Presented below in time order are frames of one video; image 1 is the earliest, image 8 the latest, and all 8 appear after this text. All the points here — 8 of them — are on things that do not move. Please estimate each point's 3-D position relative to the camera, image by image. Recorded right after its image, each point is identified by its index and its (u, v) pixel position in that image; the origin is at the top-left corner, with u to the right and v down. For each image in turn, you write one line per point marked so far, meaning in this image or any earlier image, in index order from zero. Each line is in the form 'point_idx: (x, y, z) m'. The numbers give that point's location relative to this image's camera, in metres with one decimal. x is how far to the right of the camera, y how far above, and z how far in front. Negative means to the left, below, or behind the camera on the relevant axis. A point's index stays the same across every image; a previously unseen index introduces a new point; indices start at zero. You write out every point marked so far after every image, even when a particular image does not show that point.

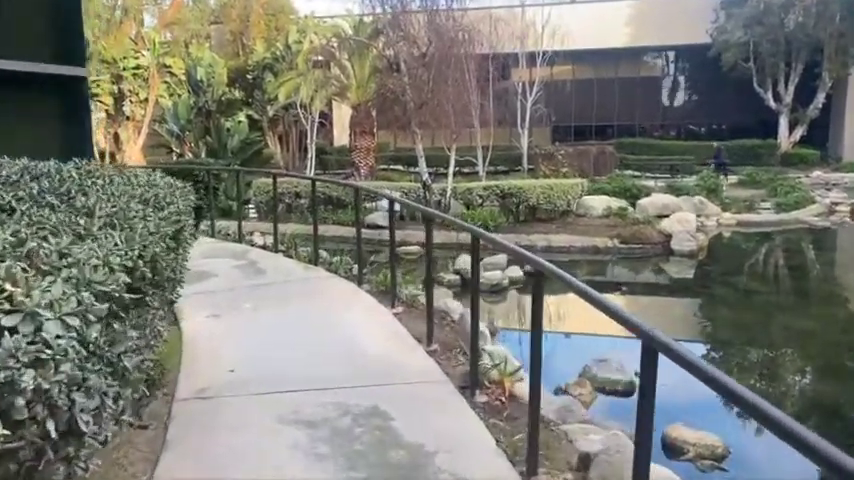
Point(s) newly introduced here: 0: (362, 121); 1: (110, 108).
0: (-1.4, +2.5, +15.4) m
1: (-6.0, +2.6, +14.8) m
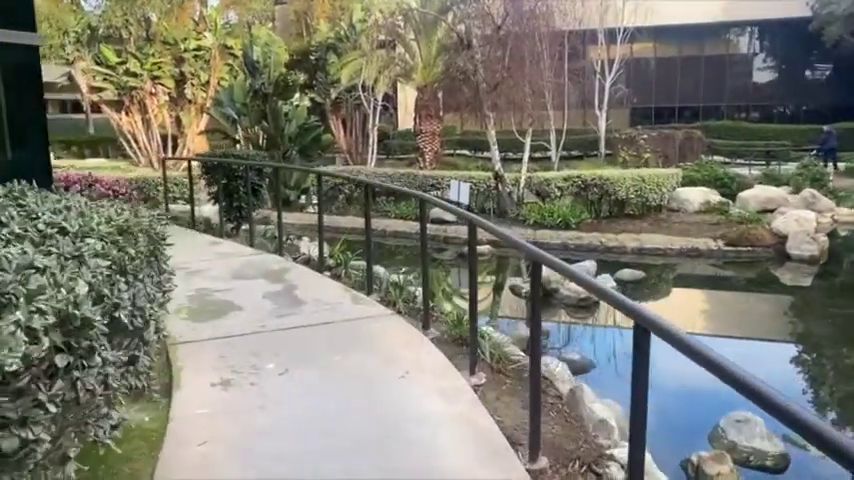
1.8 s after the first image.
0: (0.0, +2.6, +14.1) m
1: (-4.7, +2.8, +13.9) m
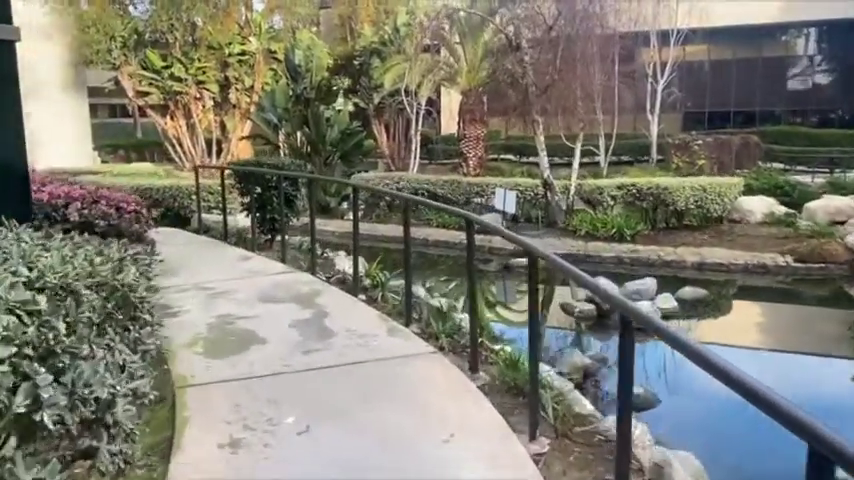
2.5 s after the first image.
0: (+0.8, +2.4, +13.6) m
1: (-3.8, +2.6, +13.7) m
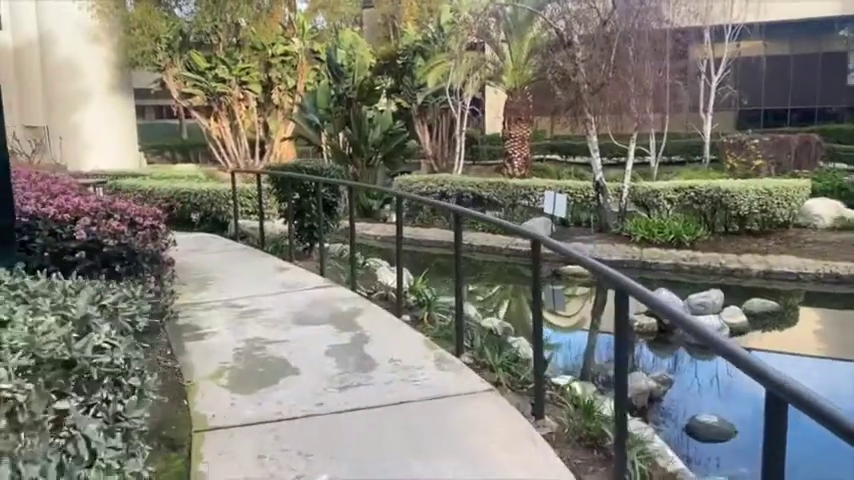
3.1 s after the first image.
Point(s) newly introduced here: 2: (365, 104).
0: (+1.6, +2.4, +13.1) m
1: (-3.0, +2.6, +13.5) m
2: (-0.8, +1.8, +9.8) m
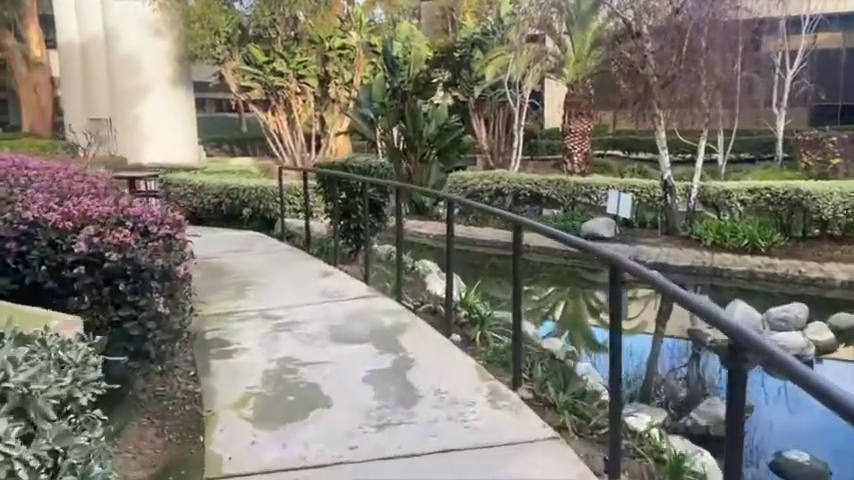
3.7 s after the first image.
0: (+2.6, +2.4, +12.5) m
1: (-2.0, +2.7, +13.2) m
2: (-0.1, +1.8, +9.4) m
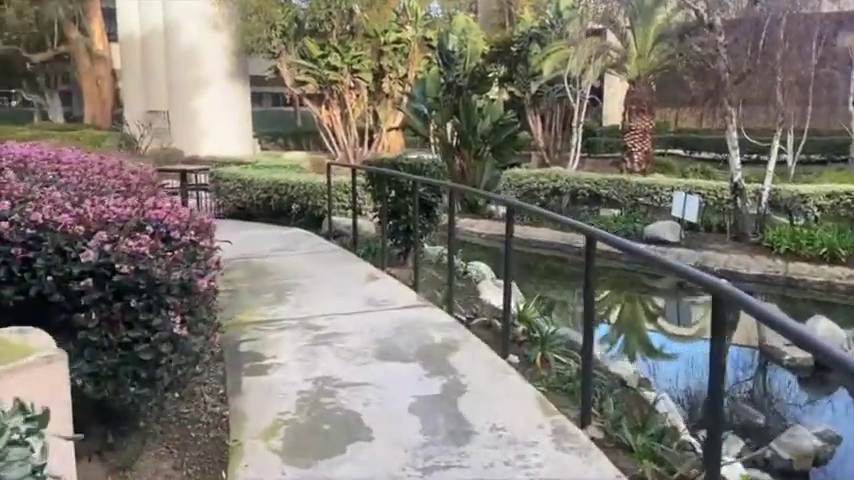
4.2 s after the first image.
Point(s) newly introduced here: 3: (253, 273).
0: (+3.5, +2.3, +12.0) m
1: (-1.0, +2.7, +12.9) m
2: (+0.6, +1.8, +9.0) m
3: (-1.1, -0.2, +4.8) m
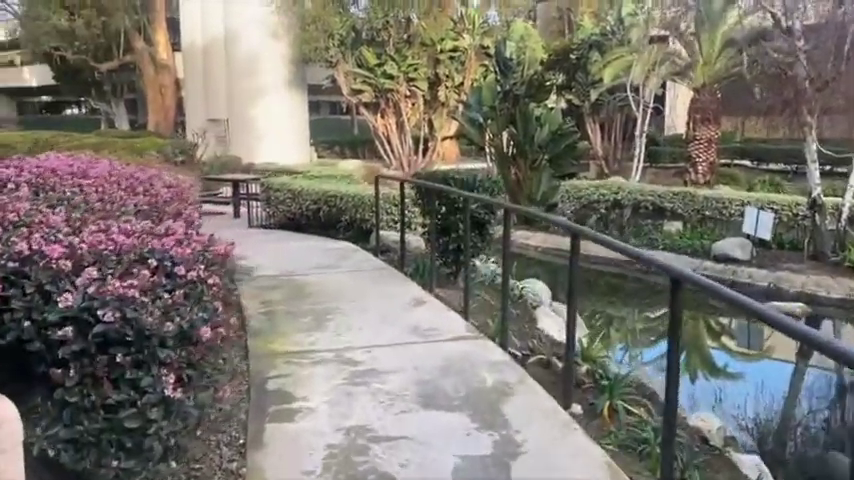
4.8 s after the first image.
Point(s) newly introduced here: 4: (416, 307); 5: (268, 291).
0: (+4.4, +2.1, +11.3) m
1: (-0.1, +2.5, +12.6) m
2: (+1.2, +1.6, +8.6) m
3: (-0.8, -0.3, +4.5) m
4: (0.0, -0.4, +4.1) m
5: (-1.0, -0.3, +4.6) m
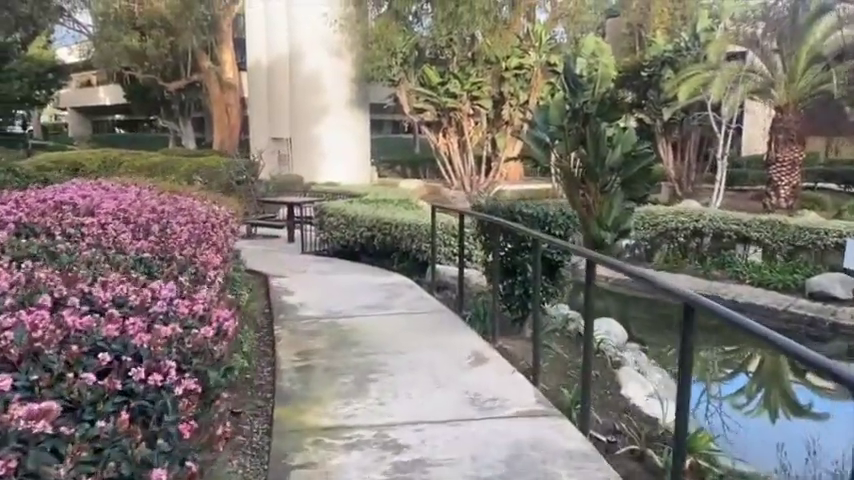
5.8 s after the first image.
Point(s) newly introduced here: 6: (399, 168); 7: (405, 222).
0: (+5.3, +1.6, +10.4) m
1: (+1.0, +2.1, +12.1) m
2: (+1.9, +1.3, +7.9) m
3: (-0.5, -0.5, +4.0) m
4: (+0.2, -0.6, +3.5) m
5: (-0.7, -0.5, +4.1) m
6: (-0.8, +1.9, +19.5) m
7: (-0.2, +0.2, +7.0) m
